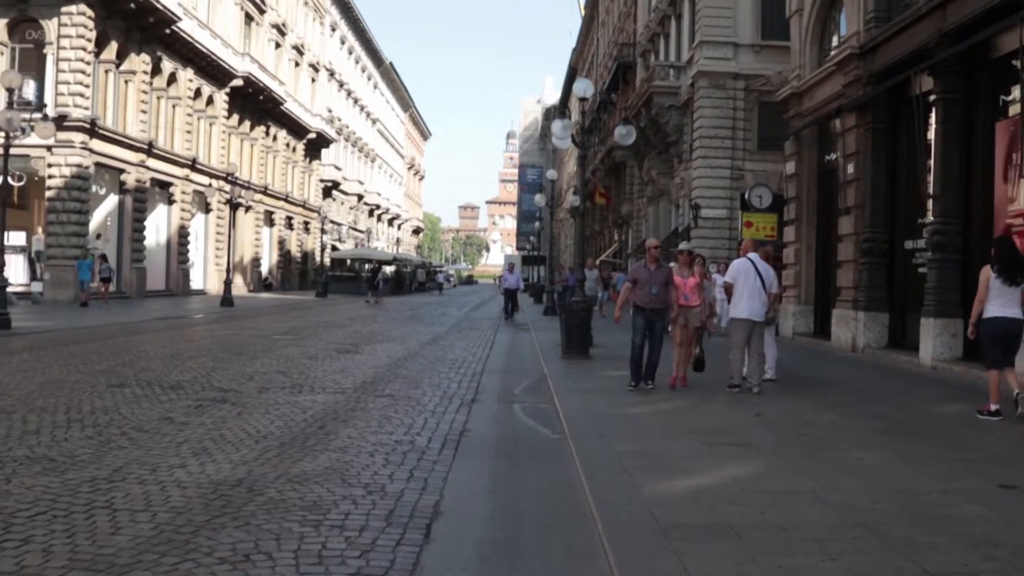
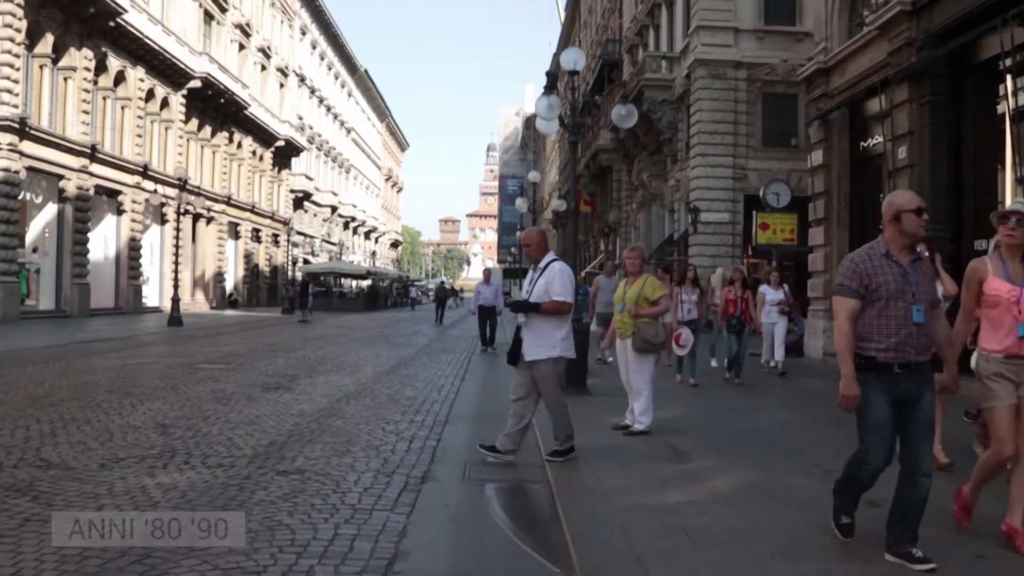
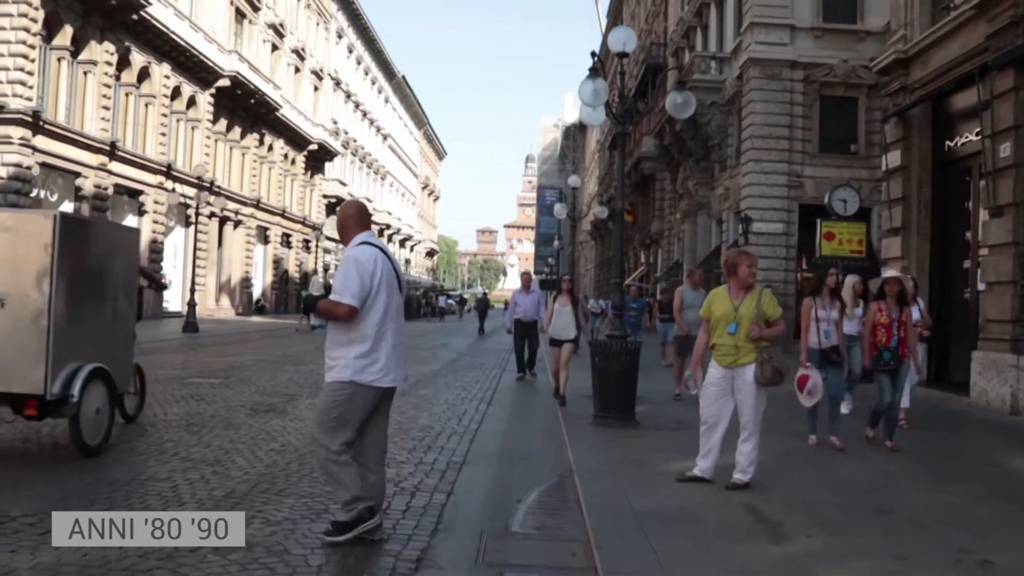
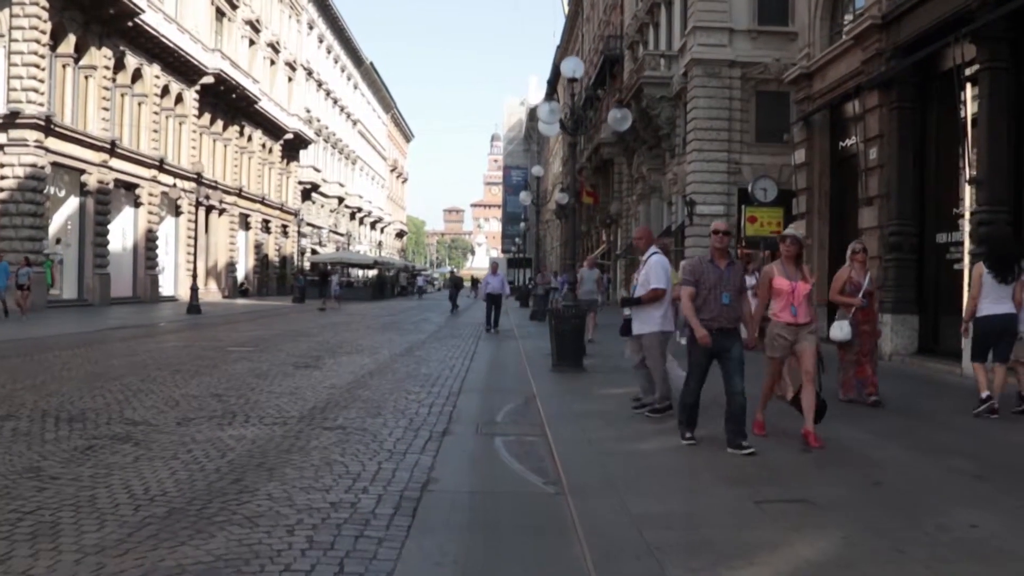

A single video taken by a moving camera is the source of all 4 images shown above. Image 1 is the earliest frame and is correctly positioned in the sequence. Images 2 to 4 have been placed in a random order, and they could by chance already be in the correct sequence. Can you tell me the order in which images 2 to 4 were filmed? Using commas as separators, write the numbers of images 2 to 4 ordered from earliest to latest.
4, 2, 3
